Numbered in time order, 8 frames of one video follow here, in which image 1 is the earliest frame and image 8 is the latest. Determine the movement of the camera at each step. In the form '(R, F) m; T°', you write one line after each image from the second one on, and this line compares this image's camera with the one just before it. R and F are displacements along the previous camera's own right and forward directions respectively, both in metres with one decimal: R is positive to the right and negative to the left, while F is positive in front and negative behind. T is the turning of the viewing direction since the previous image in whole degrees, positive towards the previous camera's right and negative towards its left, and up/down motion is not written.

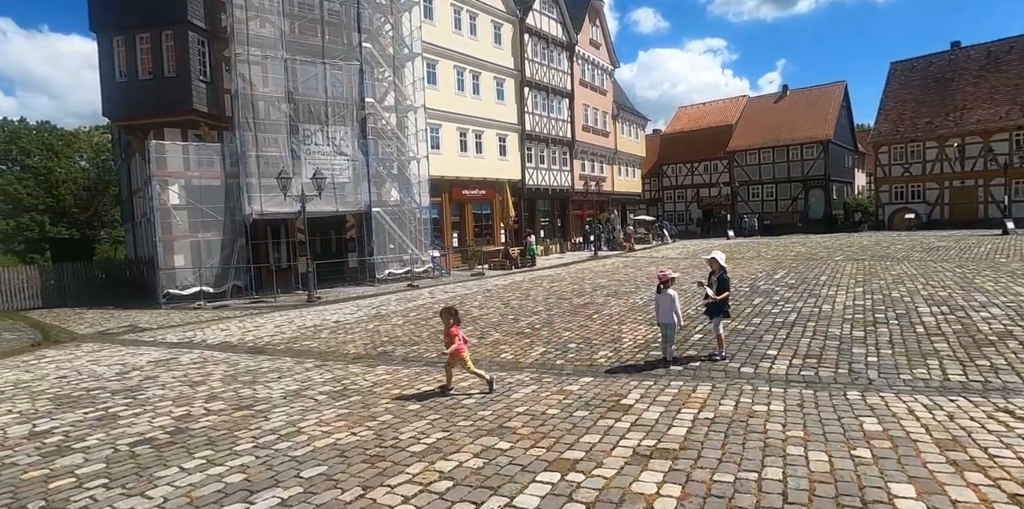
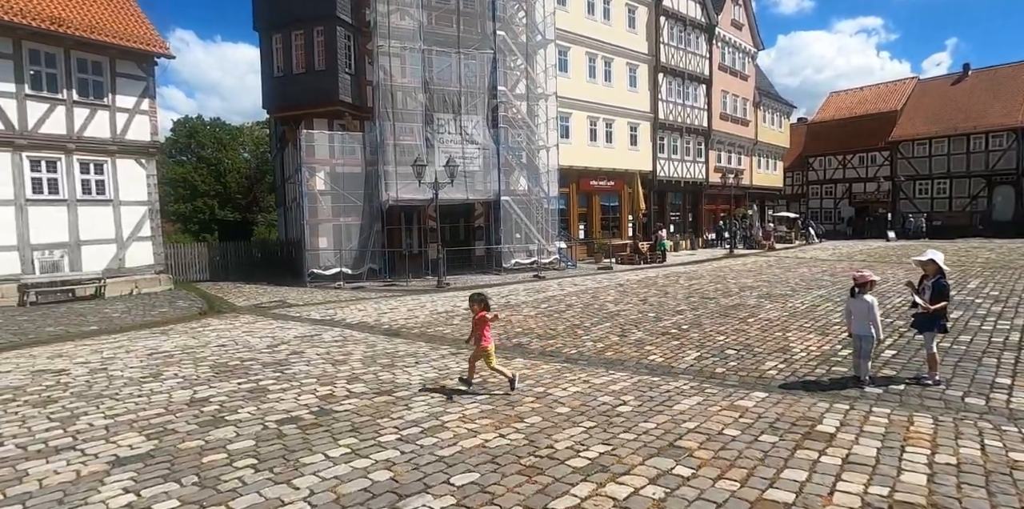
(-0.5, +0.7) m; -12°
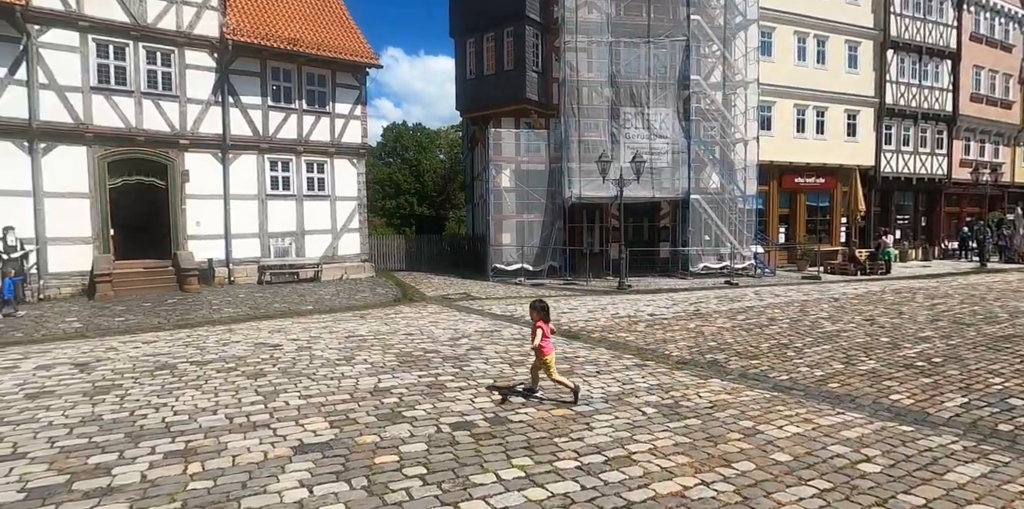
(-0.2, +0.7) m; -18°
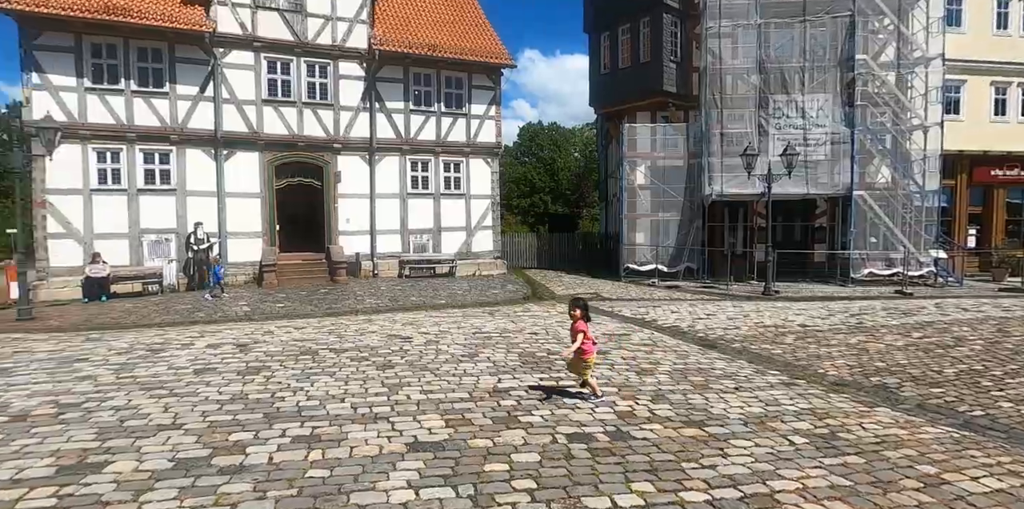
(+0.1, +0.3) m; -13°
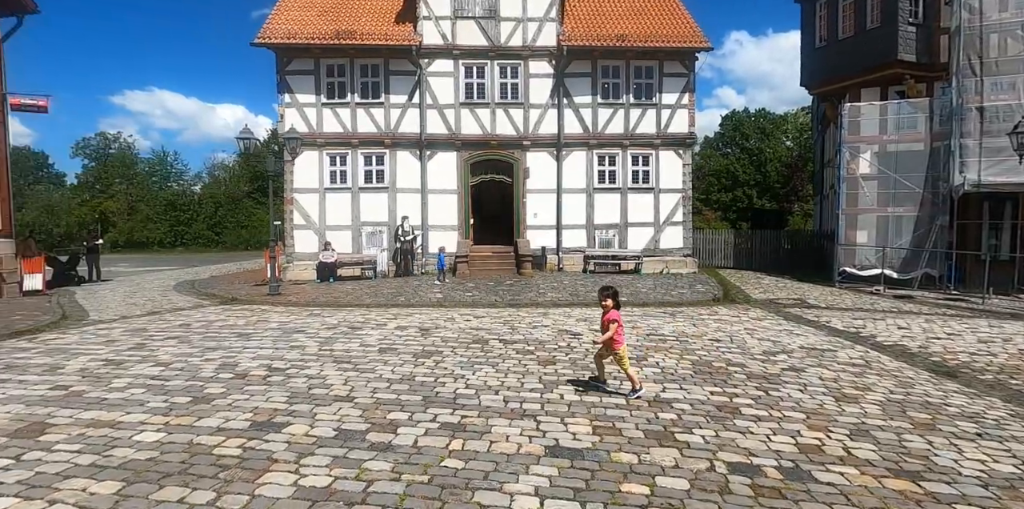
(+0.4, +0.4) m; -20°
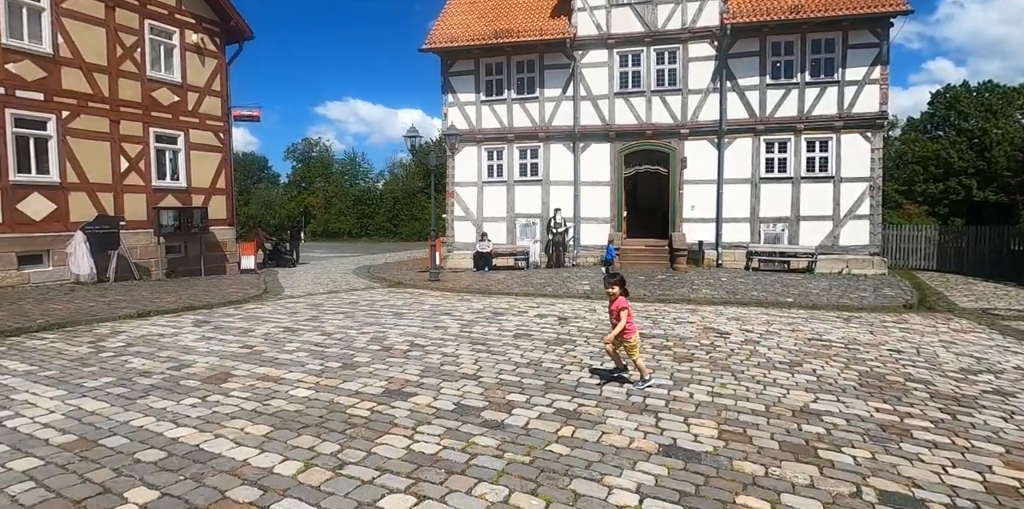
(+0.4, +0.1) m; -17°
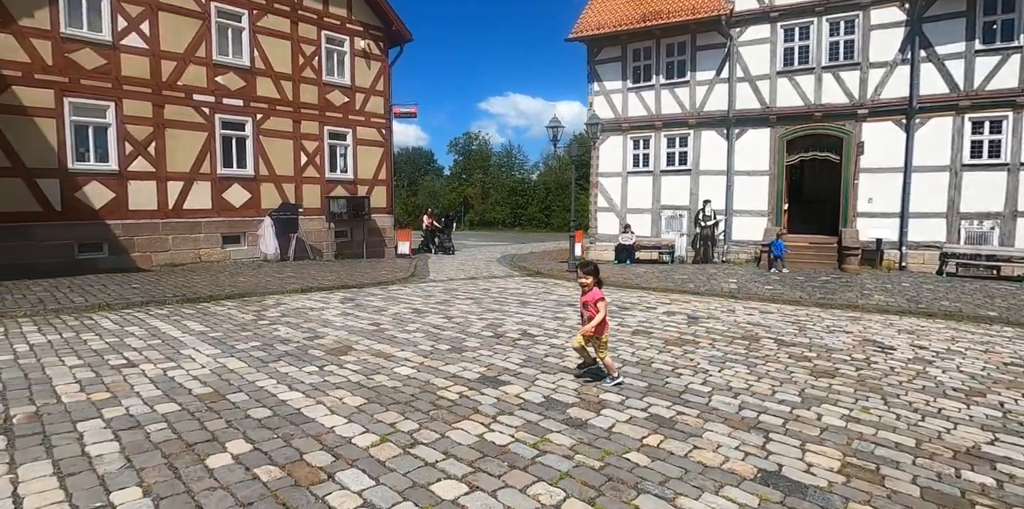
(+0.6, +0.2) m; -17°
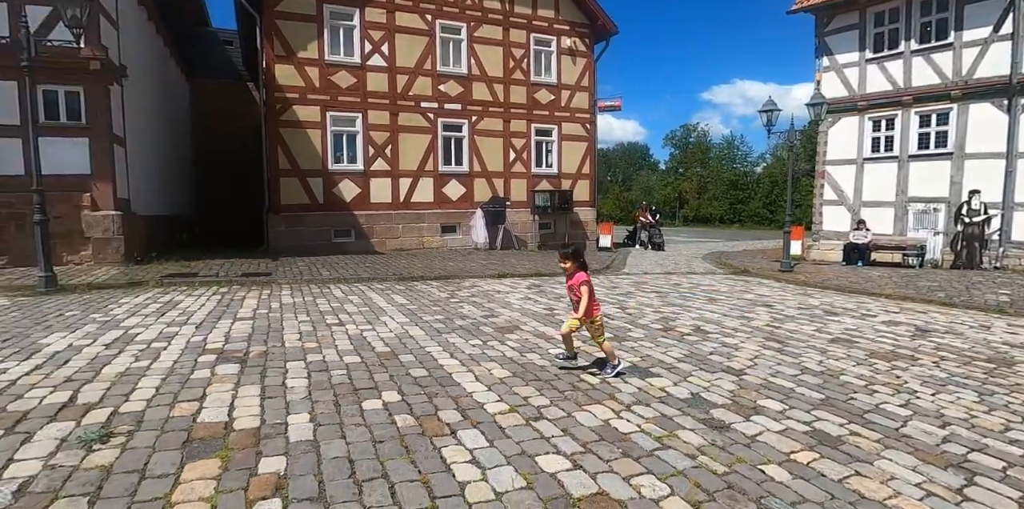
(+0.7, +0.1) m; -23°
